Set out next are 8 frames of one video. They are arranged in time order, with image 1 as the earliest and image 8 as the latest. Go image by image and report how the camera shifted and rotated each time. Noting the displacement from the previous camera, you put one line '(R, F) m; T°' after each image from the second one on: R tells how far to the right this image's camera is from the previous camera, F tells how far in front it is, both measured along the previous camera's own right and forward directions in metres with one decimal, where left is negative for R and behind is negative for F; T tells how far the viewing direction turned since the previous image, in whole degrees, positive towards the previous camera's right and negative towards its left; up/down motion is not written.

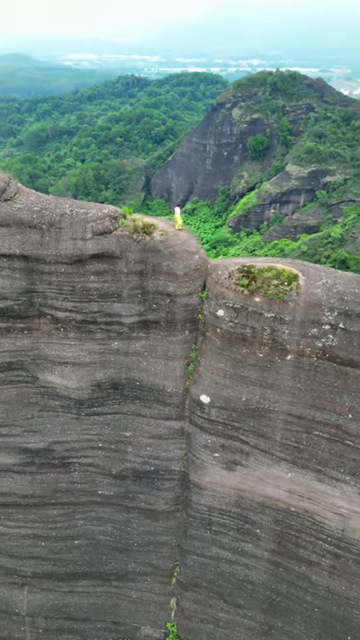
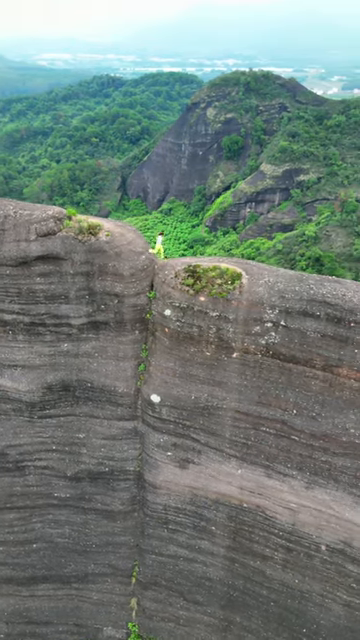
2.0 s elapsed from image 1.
(-1.8, +0.6) m; +3°
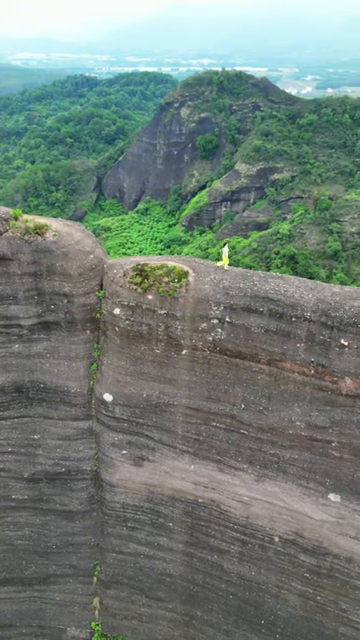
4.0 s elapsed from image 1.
(+0.5, -0.1) m; +2°
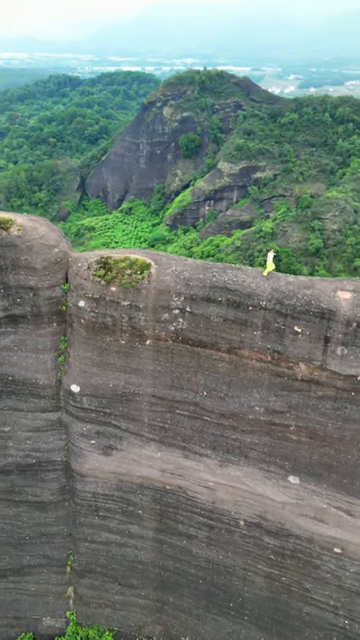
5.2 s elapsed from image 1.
(+0.4, -0.2) m; +1°
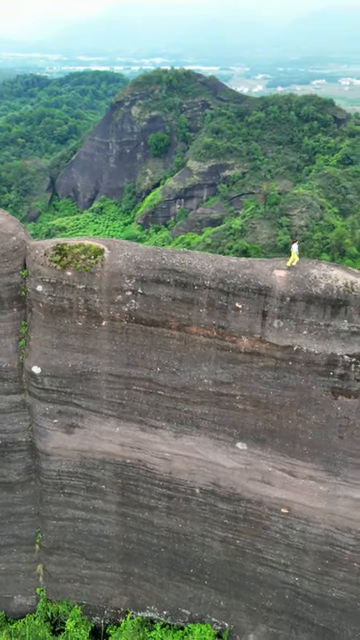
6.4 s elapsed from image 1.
(+0.4, -0.6) m; +3°
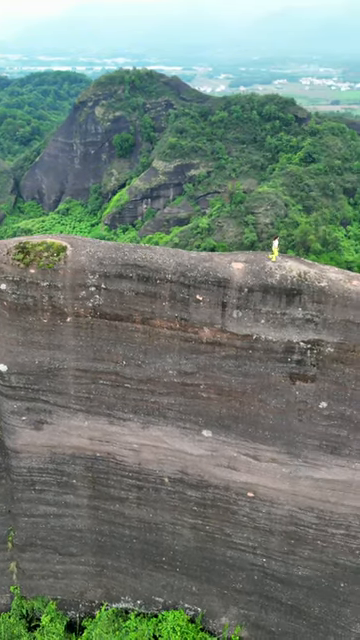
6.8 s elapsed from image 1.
(+0.1, -0.3) m; +3°
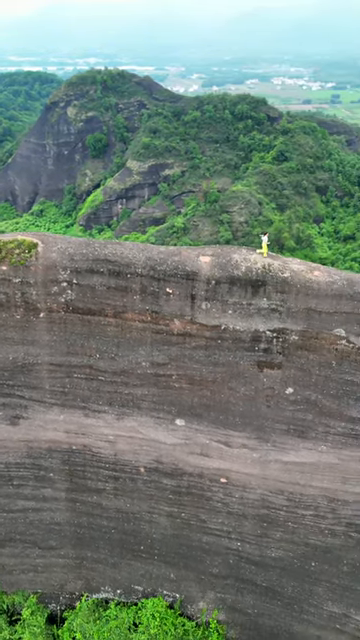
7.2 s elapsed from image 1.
(+0.1, -0.3) m; +2°
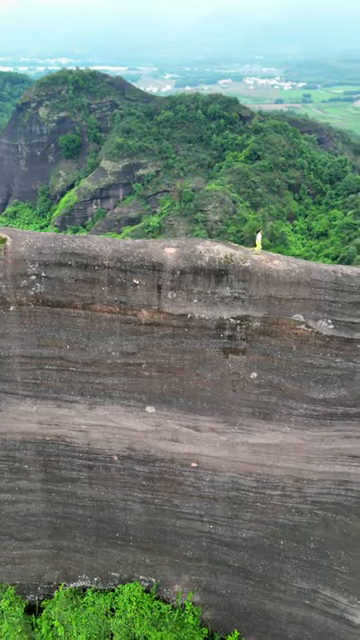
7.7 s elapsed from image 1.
(+0.2, -0.3) m; +2°
